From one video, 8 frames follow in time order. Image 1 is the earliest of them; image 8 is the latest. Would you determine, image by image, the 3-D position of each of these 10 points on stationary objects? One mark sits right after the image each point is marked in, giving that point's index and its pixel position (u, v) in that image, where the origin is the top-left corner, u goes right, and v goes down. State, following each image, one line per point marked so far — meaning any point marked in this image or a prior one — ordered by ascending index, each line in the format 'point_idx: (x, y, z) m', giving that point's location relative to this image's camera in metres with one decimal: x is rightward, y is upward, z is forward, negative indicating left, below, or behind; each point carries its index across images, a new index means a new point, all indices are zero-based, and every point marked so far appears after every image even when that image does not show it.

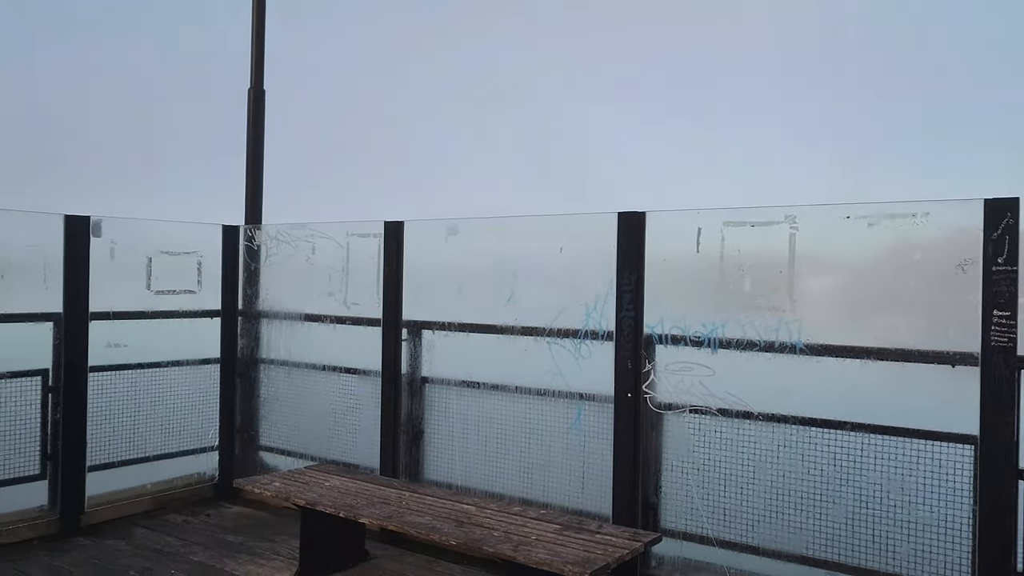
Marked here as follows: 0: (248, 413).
0: (-1.7, -0.8, +4.3) m
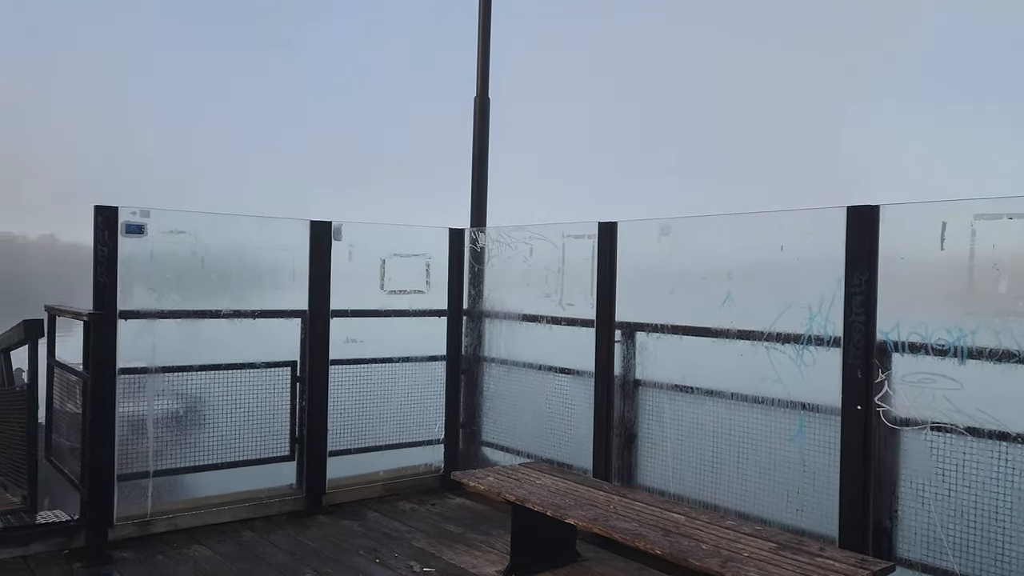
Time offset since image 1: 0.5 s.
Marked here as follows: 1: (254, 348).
0: (-0.3, -0.9, +4.7) m
1: (-1.6, -0.4, +3.9) m
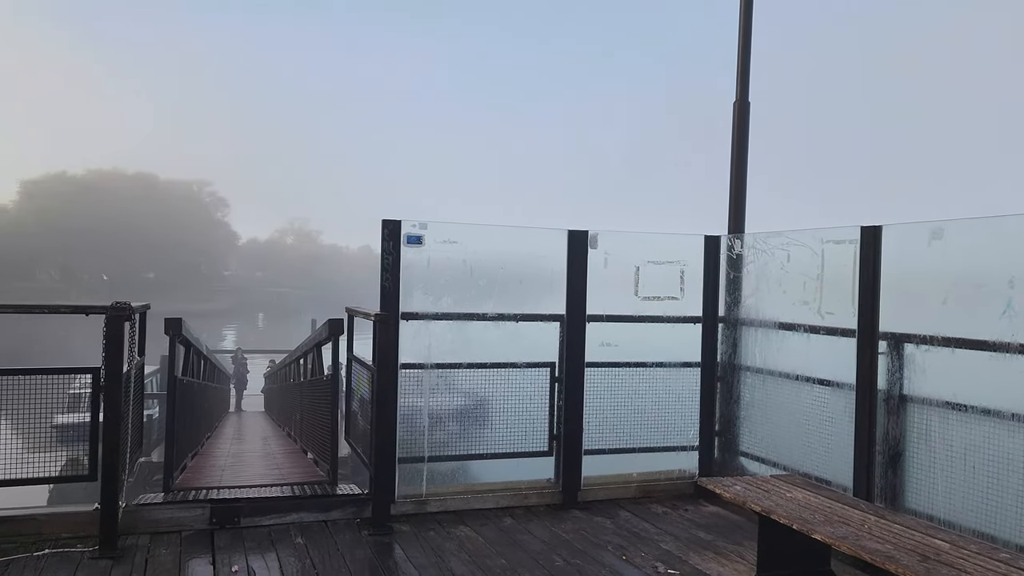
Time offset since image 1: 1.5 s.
0: (+1.5, -0.9, +4.6) m
1: (0.0, -0.4, +4.4) m
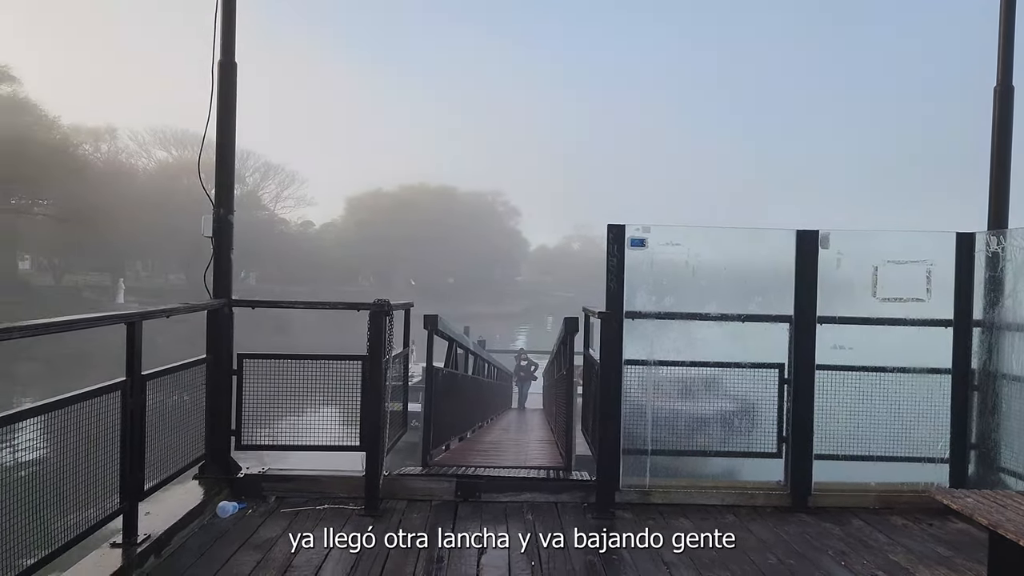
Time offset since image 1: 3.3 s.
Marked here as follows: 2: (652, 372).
0: (+3.1, -0.9, +4.2) m
1: (+1.6, -0.4, +4.5) m
2: (+1.0, -0.6, +4.6) m
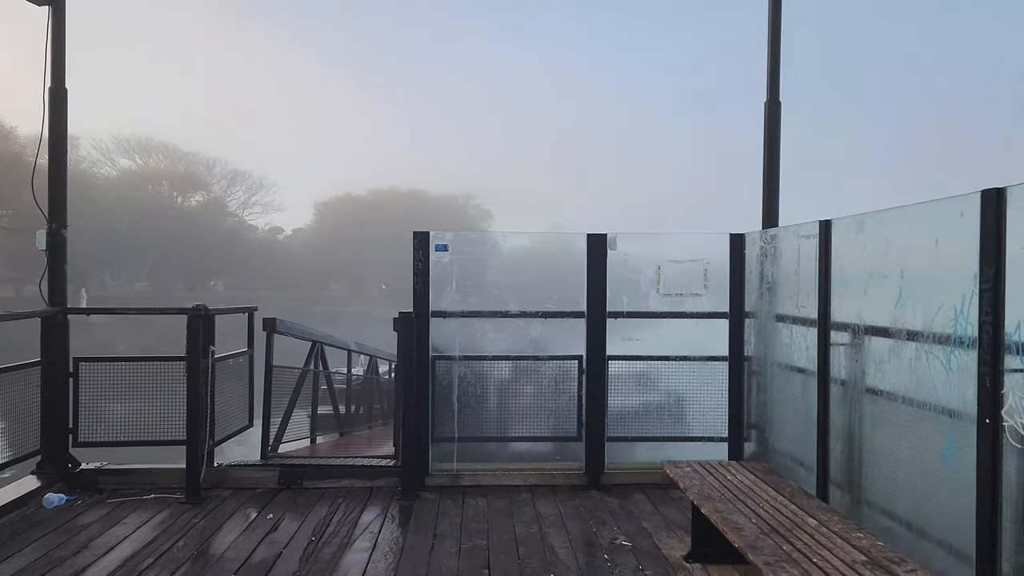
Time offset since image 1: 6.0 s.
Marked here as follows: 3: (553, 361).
0: (+1.8, -0.9, +4.6) m
1: (+0.3, -0.4, +4.9) m
2: (-0.3, -0.6, +4.9) m
3: (+0.4, -0.6, +4.9) m
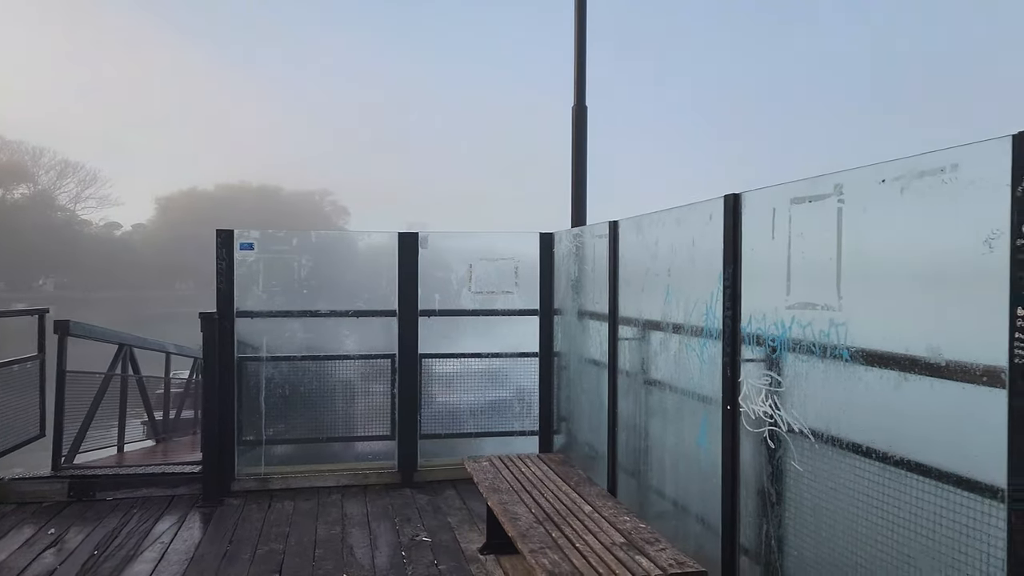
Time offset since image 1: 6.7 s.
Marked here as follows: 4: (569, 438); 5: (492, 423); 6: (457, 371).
0: (+0.4, -0.9, +4.9) m
1: (-1.1, -0.4, +4.8) m
2: (-1.7, -0.6, +4.8) m
3: (-1.0, -0.5, +4.9) m
4: (+0.4, -1.1, +4.7) m
5: (0.0, -1.0, +5.0) m
6: (-0.4, -0.6, +4.9) m
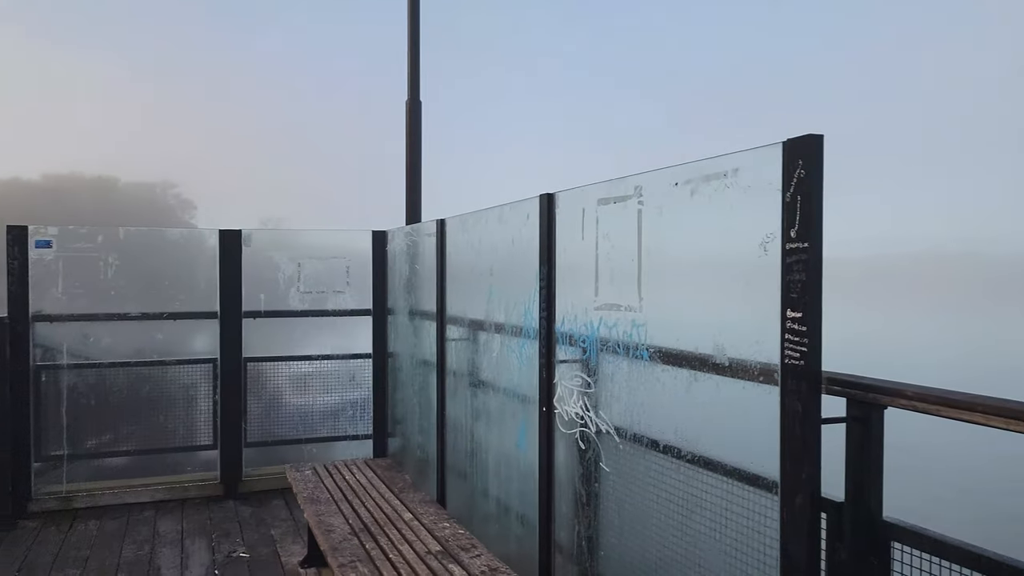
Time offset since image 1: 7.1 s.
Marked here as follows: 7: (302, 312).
0: (-0.8, -0.9, +4.8) m
1: (-2.3, -0.4, +4.5) m
2: (-2.8, -0.6, +4.4) m
3: (-2.2, -0.5, +4.6) m
4: (-0.7, -1.1, +4.6) m
5: (-1.2, -1.0, +4.9) m
6: (-1.5, -0.6, +4.8) m
7: (-1.4, -0.2, +4.8) m
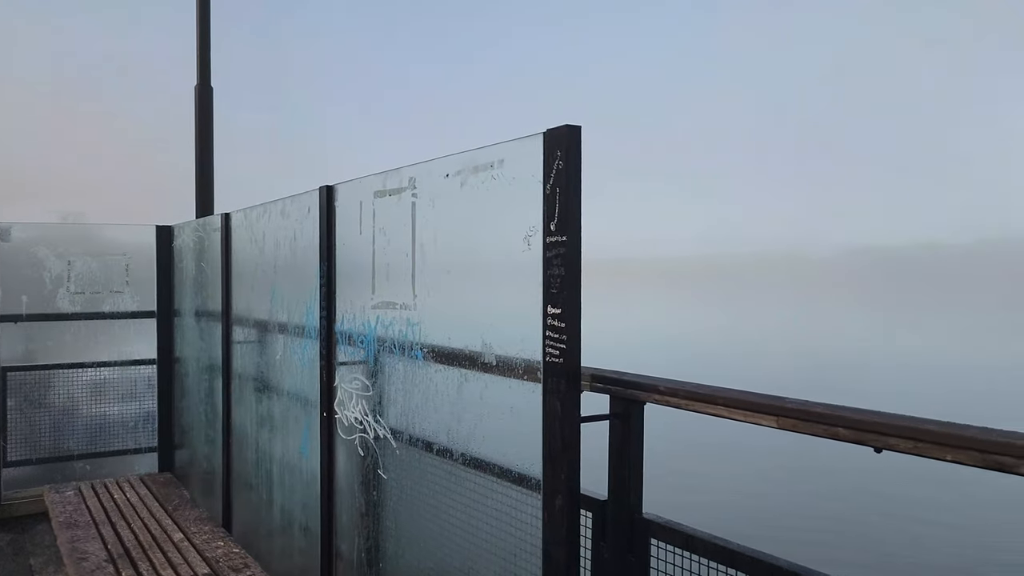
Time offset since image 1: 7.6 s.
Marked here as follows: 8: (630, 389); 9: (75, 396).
0: (-2.0, -0.9, +4.5) m
1: (-3.5, -0.4, +4.0) m
2: (-4.0, -0.6, +3.8) m
3: (-3.4, -0.5, +4.1) m
4: (-1.9, -1.1, +4.3) m
5: (-2.5, -1.0, +4.5) m
6: (-2.8, -0.6, +4.3) m
7: (-2.6, -0.2, +4.3) m
8: (+0.5, -0.4, +2.6) m
9: (-2.8, -0.7, +4.4) m
